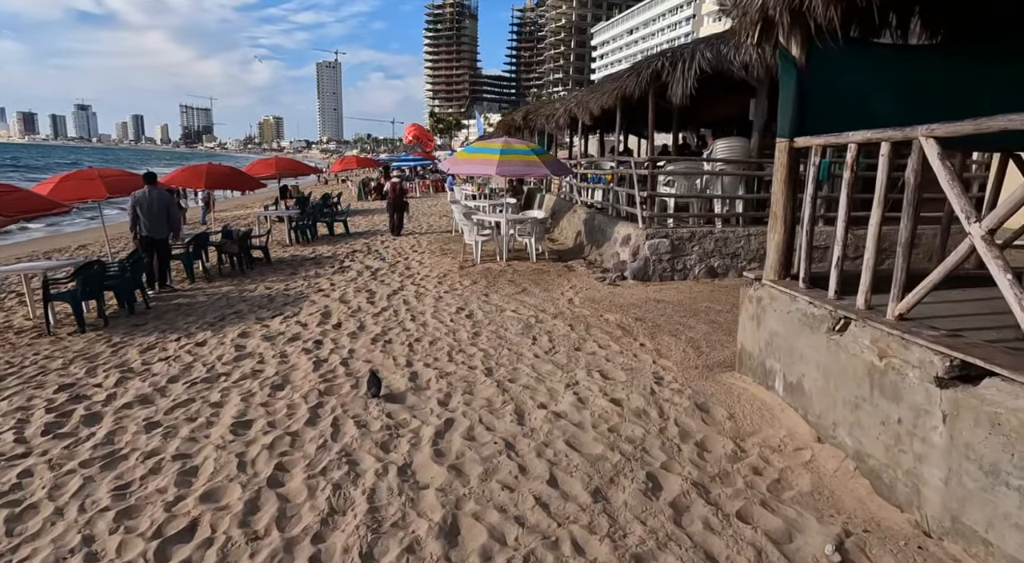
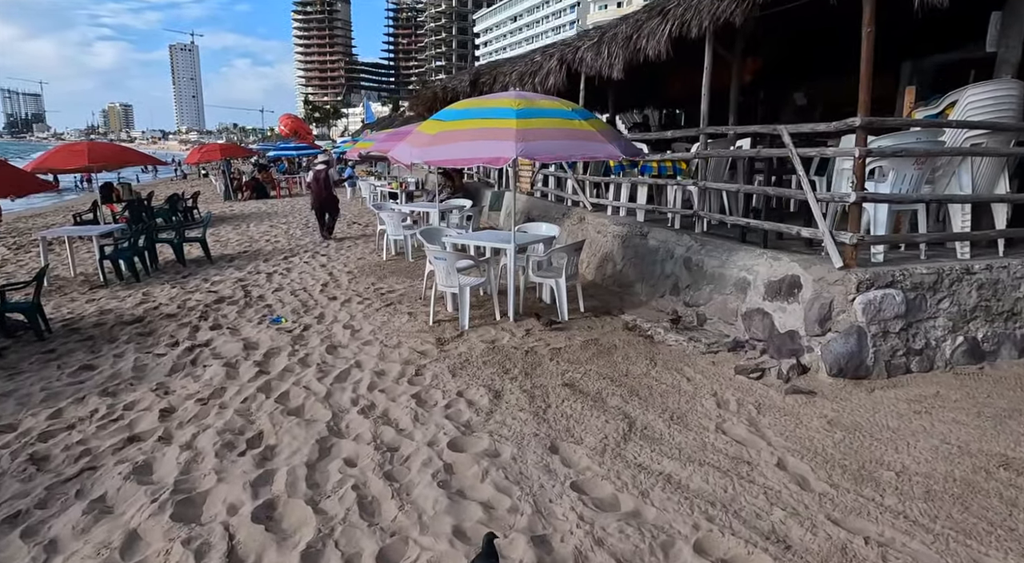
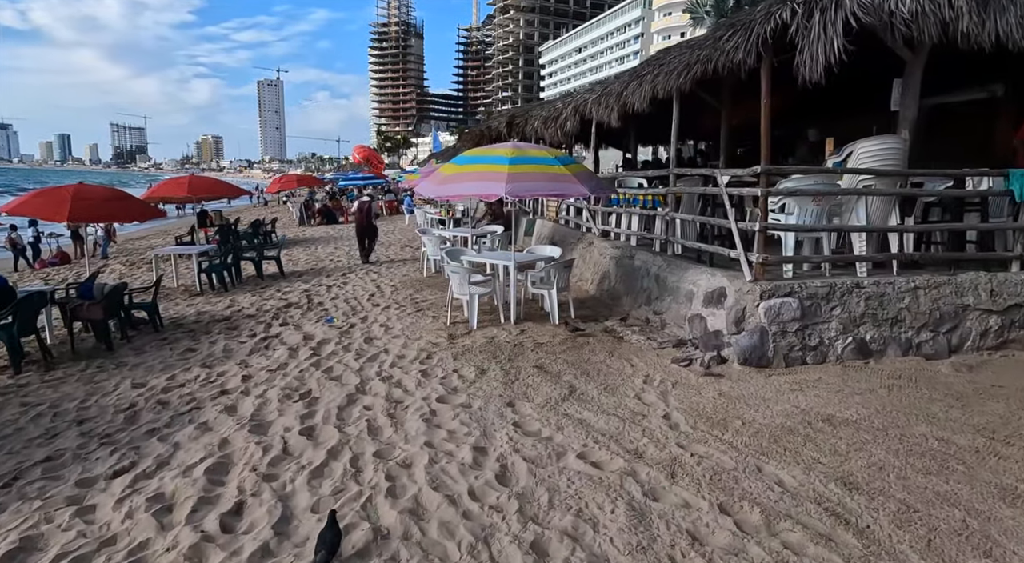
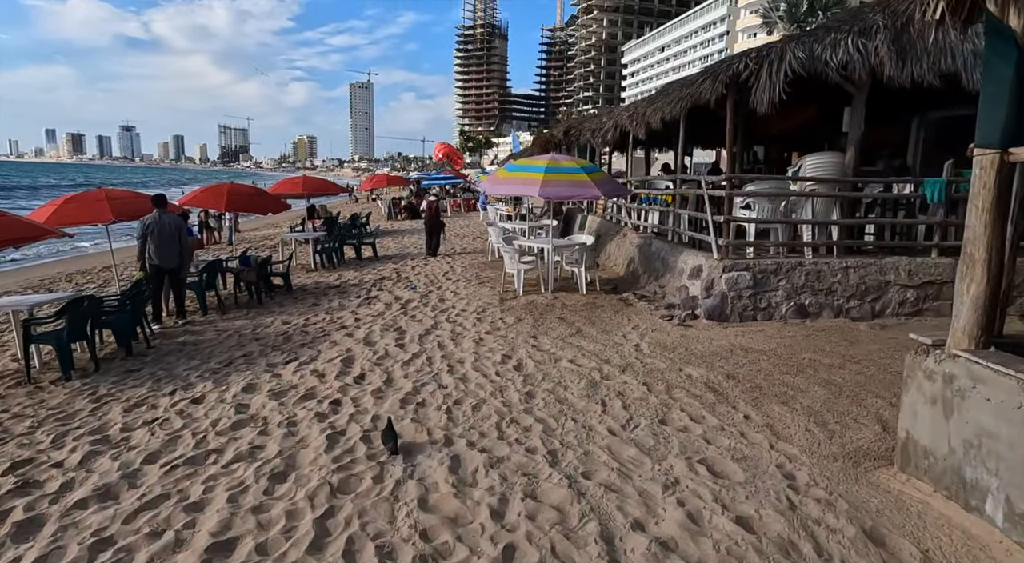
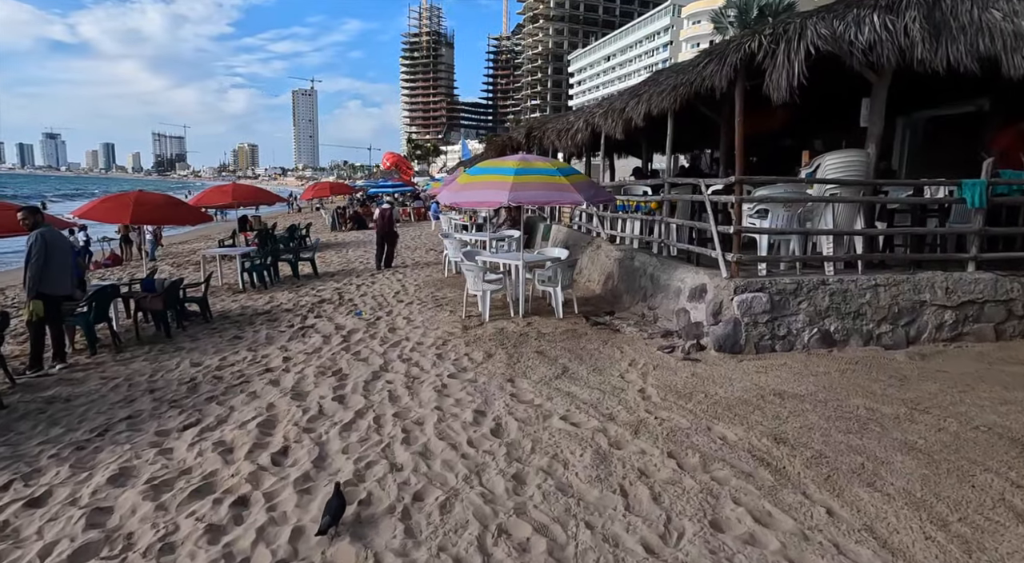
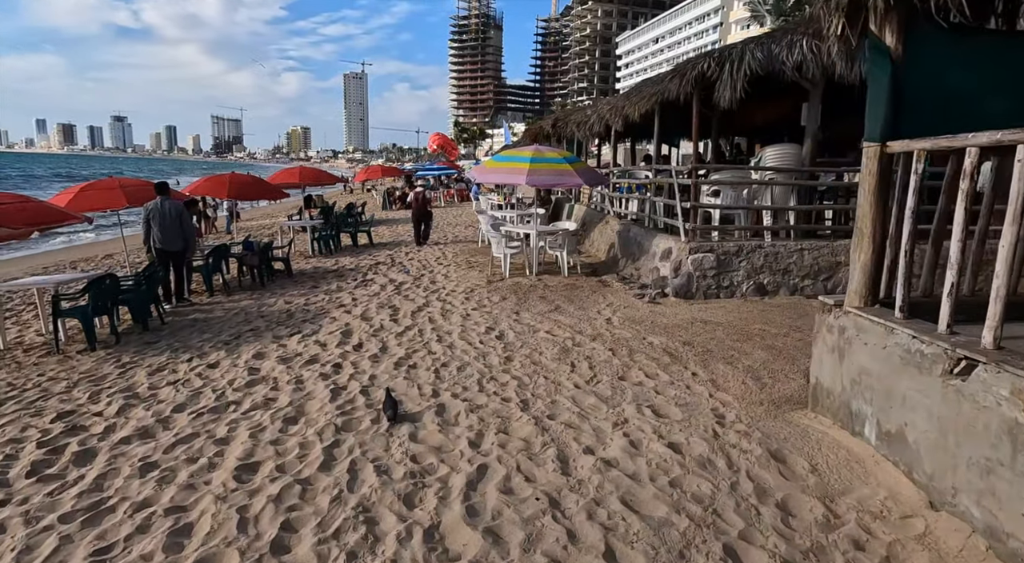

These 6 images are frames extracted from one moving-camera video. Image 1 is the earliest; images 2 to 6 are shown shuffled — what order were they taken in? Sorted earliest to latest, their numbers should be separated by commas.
6, 4, 5, 3, 2
